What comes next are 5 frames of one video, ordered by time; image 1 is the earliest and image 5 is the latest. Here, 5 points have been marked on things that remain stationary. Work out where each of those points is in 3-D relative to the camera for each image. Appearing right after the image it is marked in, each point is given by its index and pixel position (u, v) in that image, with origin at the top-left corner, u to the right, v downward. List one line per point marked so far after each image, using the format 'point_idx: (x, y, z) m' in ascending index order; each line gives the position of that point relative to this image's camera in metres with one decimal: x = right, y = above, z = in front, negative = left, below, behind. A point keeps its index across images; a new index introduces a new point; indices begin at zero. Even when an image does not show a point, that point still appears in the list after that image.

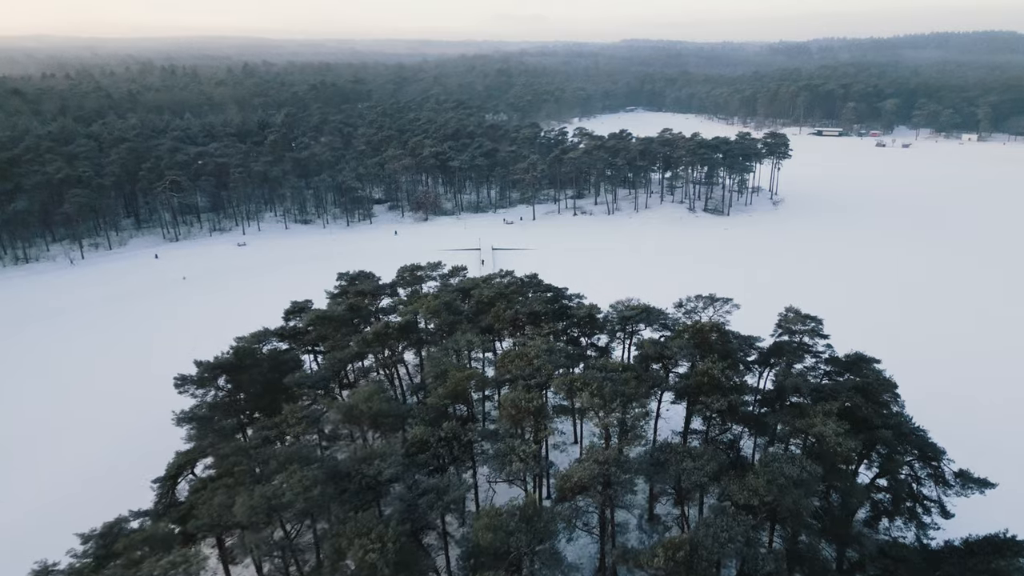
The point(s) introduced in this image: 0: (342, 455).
0: (-2.7, -2.7, +11.7) m
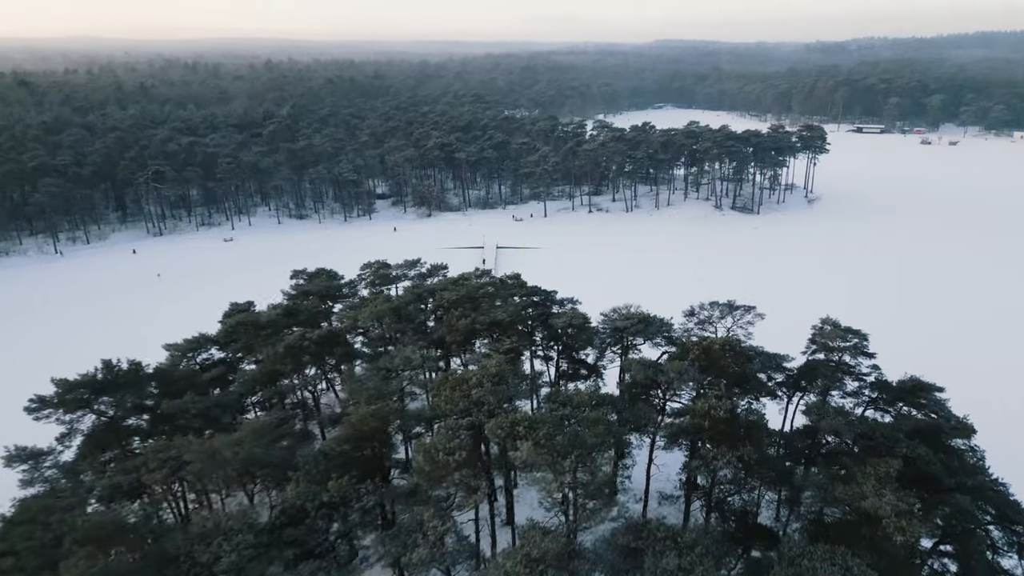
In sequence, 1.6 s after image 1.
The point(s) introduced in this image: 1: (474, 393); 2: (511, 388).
0: (-3.7, -2.7, +8.3) m
1: (-0.5, -1.4, +9.6) m
2: (0.0, -1.4, +10.1) m
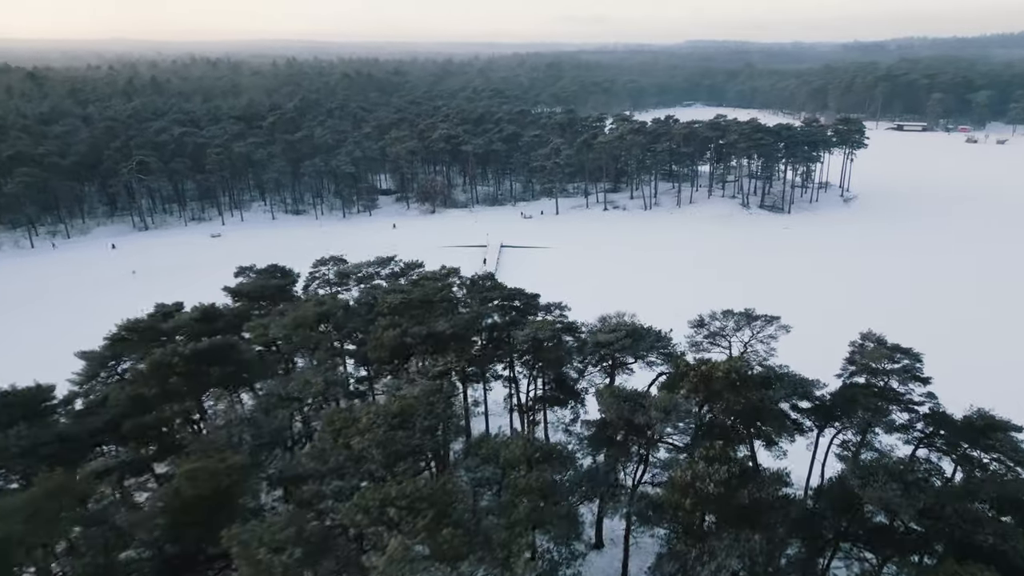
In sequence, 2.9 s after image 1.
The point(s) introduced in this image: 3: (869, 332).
0: (-4.7, -2.6, +5.4) m
1: (-1.4, -1.4, +6.6) m
2: (-0.9, -1.4, +7.1) m
3: (+6.5, -0.8, +13.5) m
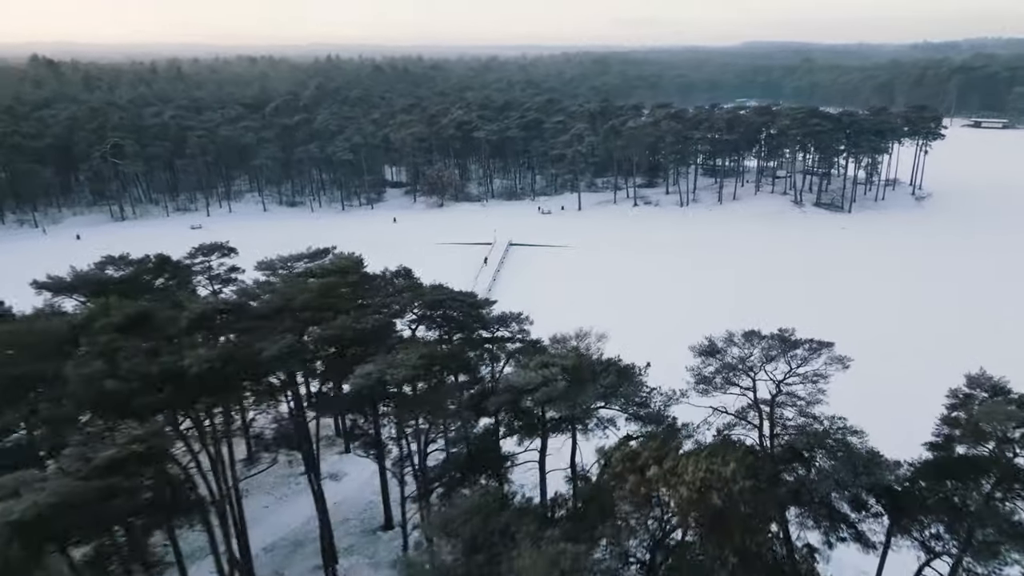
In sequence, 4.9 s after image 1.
0: (-6.4, -2.5, +1.1) m
1: (-3.1, -1.4, +2.1) m
2: (-2.5, -1.4, +2.5) m
3: (+5.3, -1.0, +8.4) m
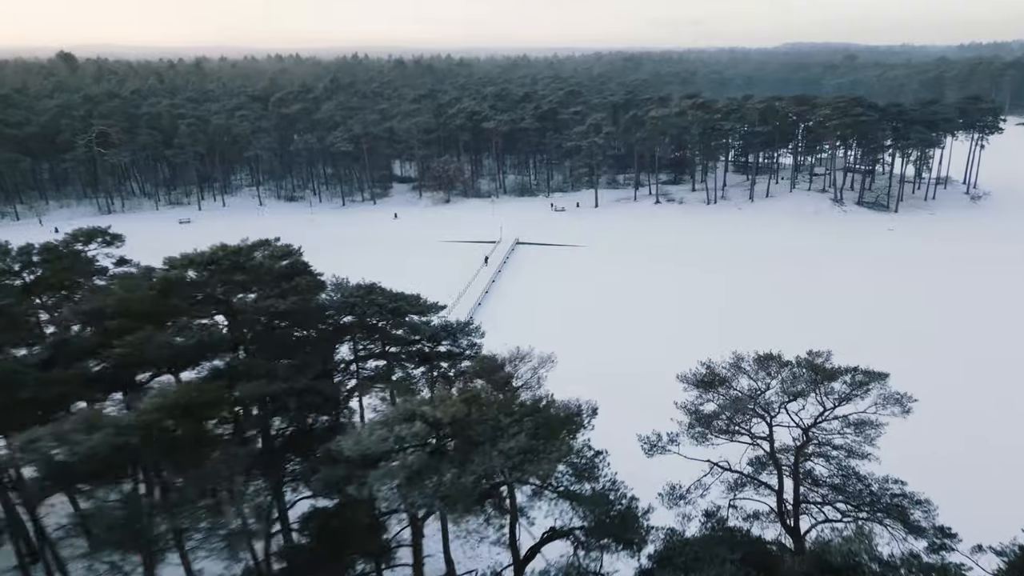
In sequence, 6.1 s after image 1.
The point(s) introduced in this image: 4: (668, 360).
0: (-7.6, -2.4, -1.4) m
1: (-4.2, -1.3, -0.5) m
2: (-3.6, -1.3, -0.1) m
3: (+4.5, -1.1, +5.4) m
4: (+3.7, -1.7, +17.3) m
